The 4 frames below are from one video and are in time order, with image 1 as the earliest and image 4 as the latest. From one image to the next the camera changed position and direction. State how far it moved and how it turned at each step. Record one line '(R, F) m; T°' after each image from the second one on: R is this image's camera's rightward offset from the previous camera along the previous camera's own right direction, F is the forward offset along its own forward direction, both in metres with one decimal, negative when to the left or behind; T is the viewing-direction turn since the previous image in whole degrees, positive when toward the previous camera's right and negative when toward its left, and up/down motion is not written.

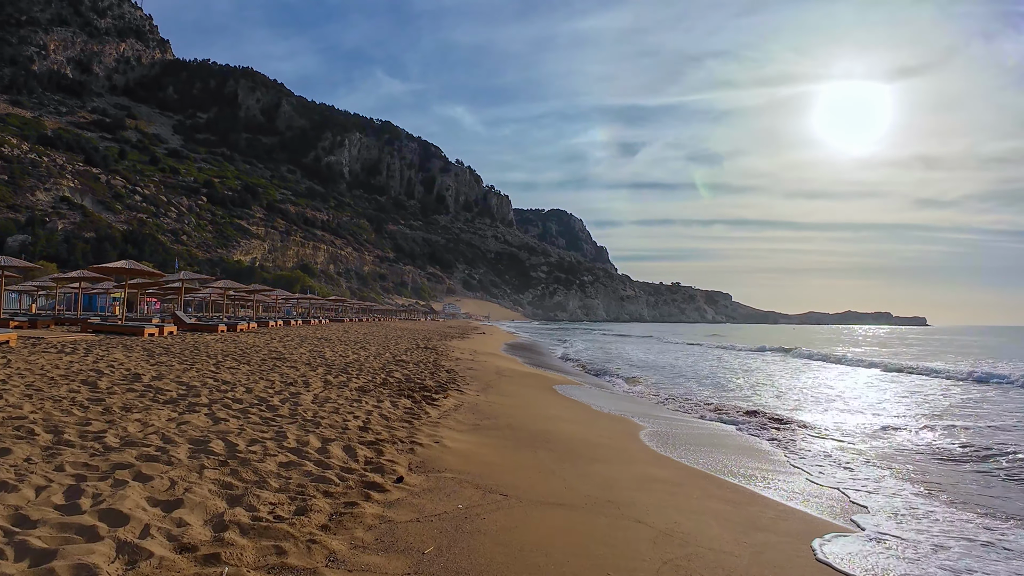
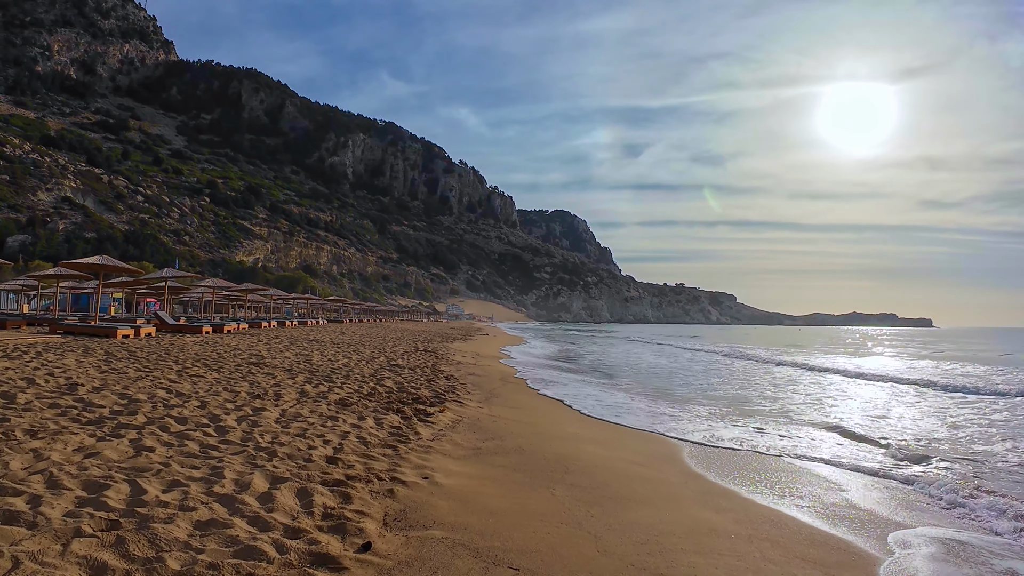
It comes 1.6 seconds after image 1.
(0.0, +1.0) m; 0°
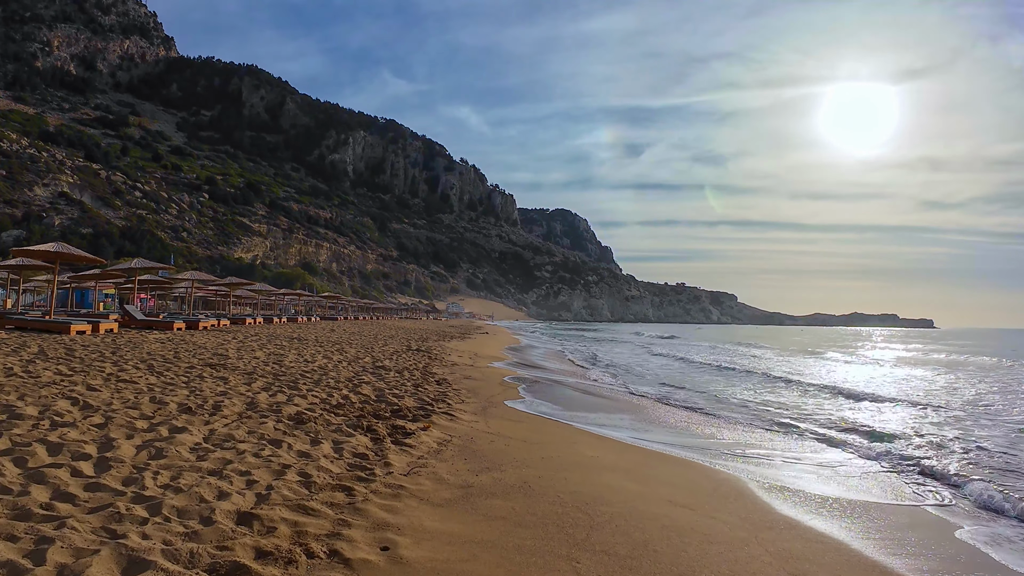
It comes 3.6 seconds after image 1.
(0.0, +1.2) m; 0°
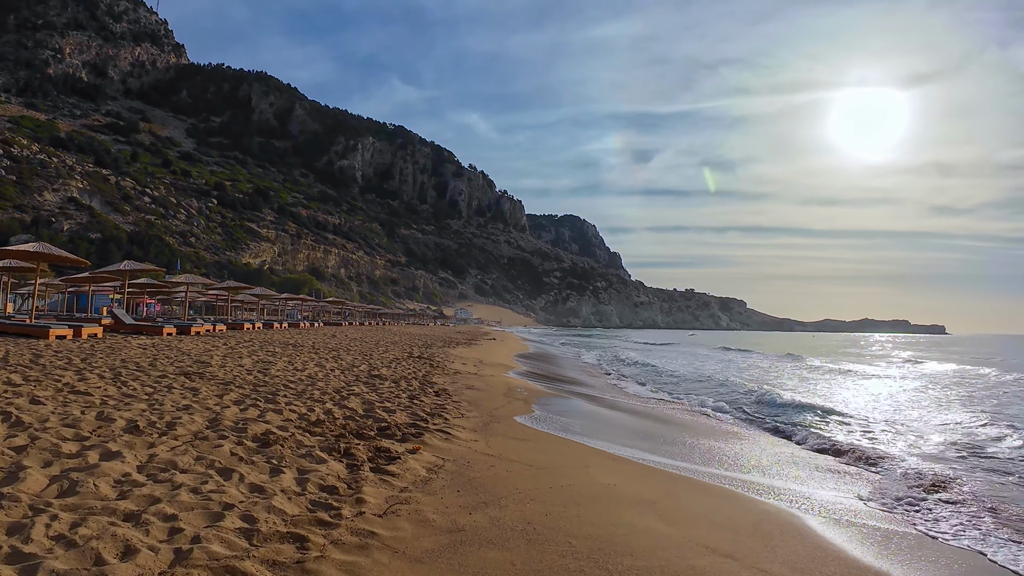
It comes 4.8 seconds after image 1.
(0.0, +0.6) m; -1°
